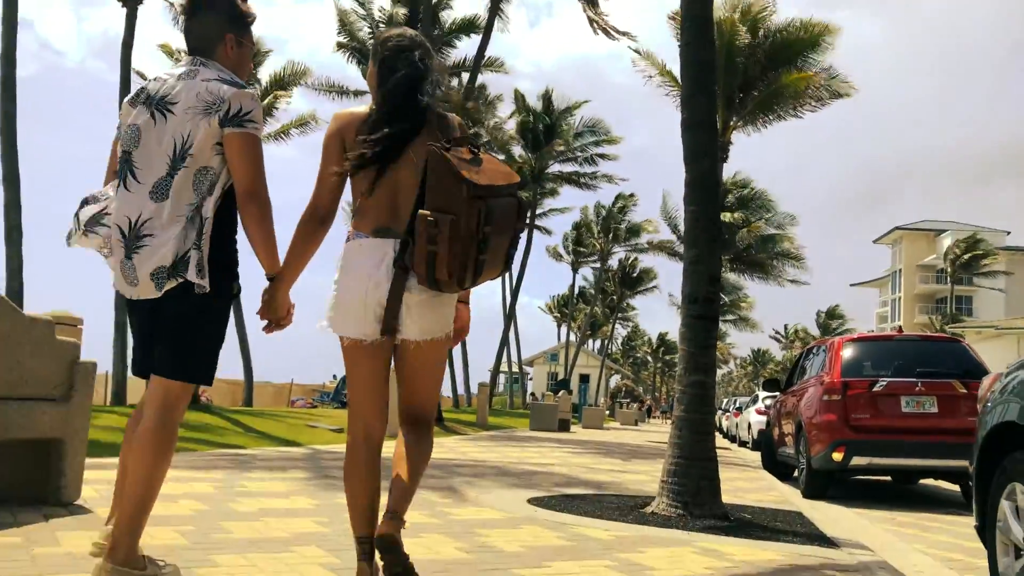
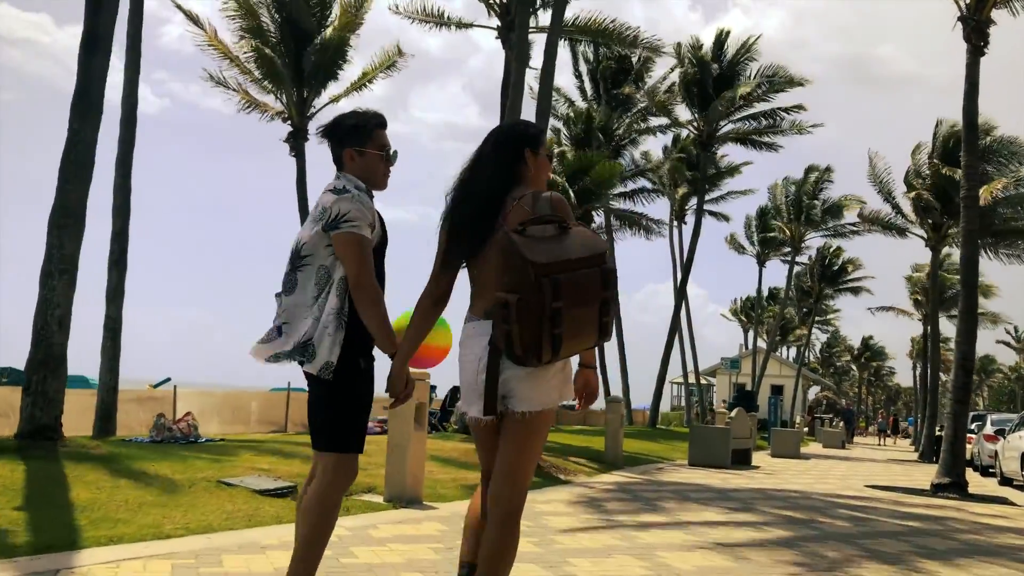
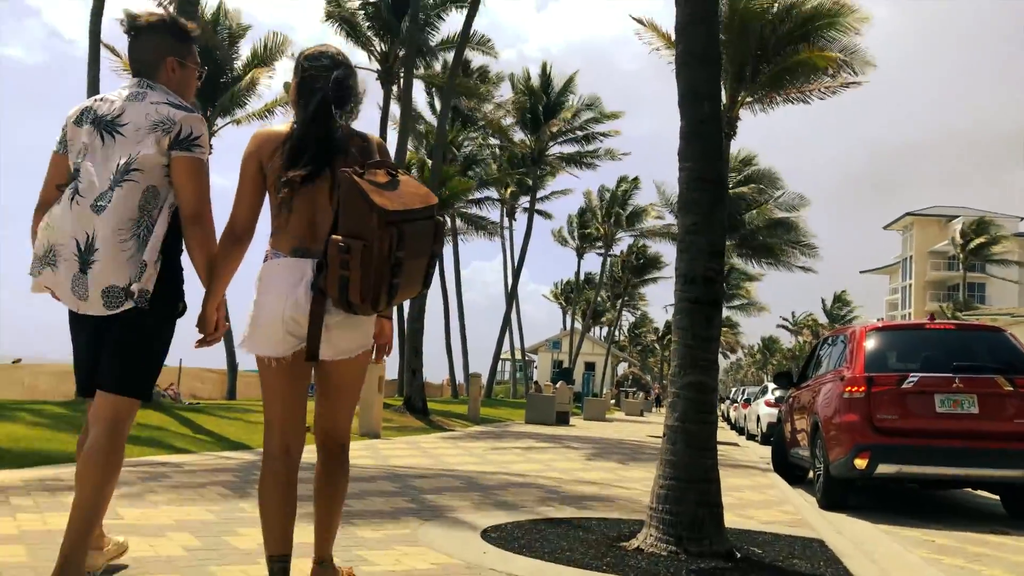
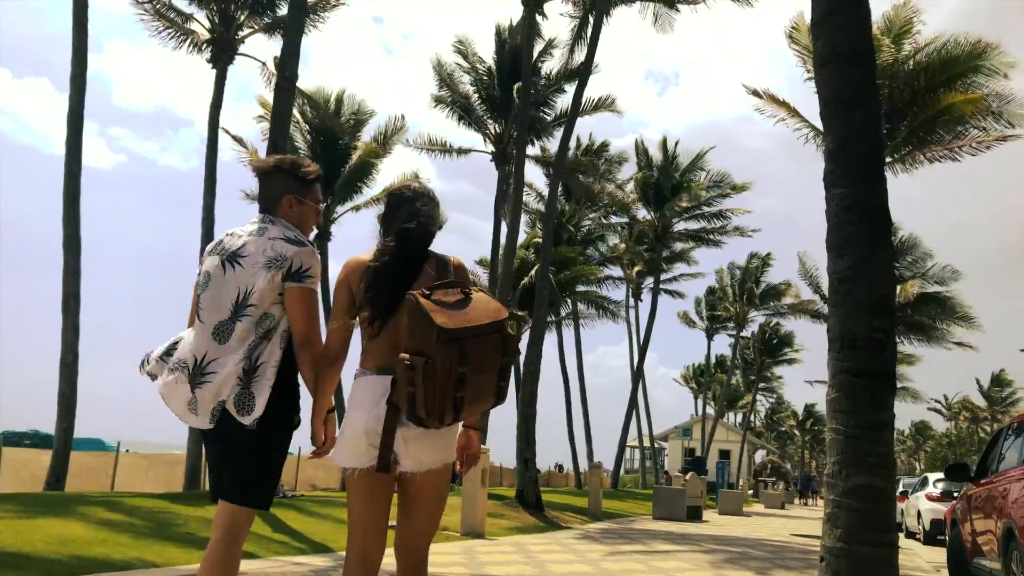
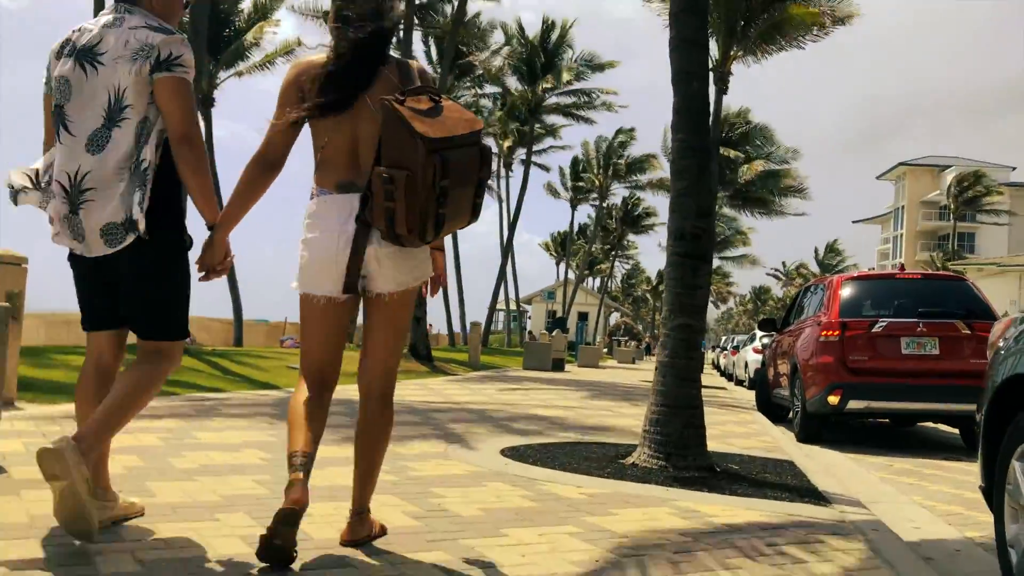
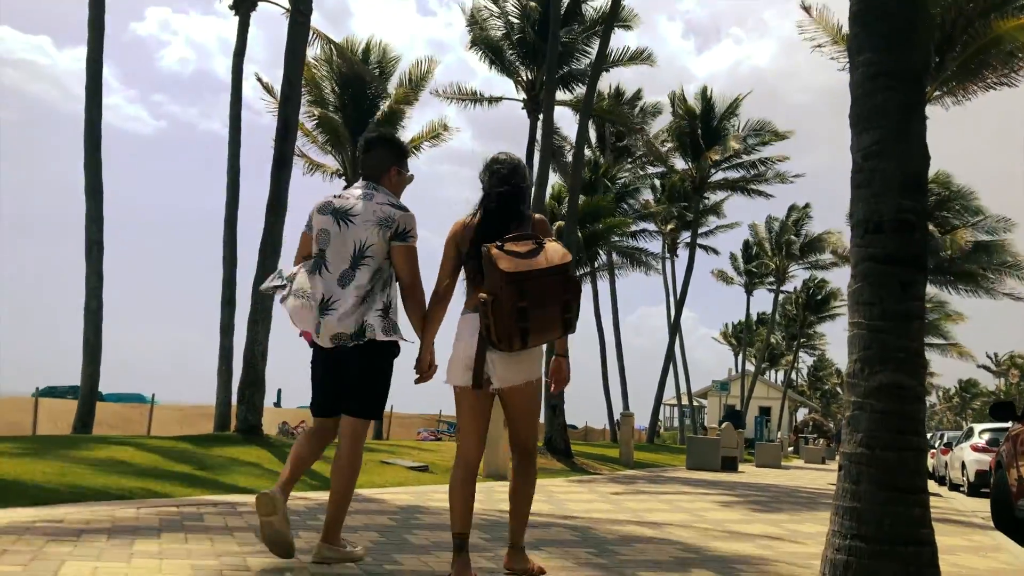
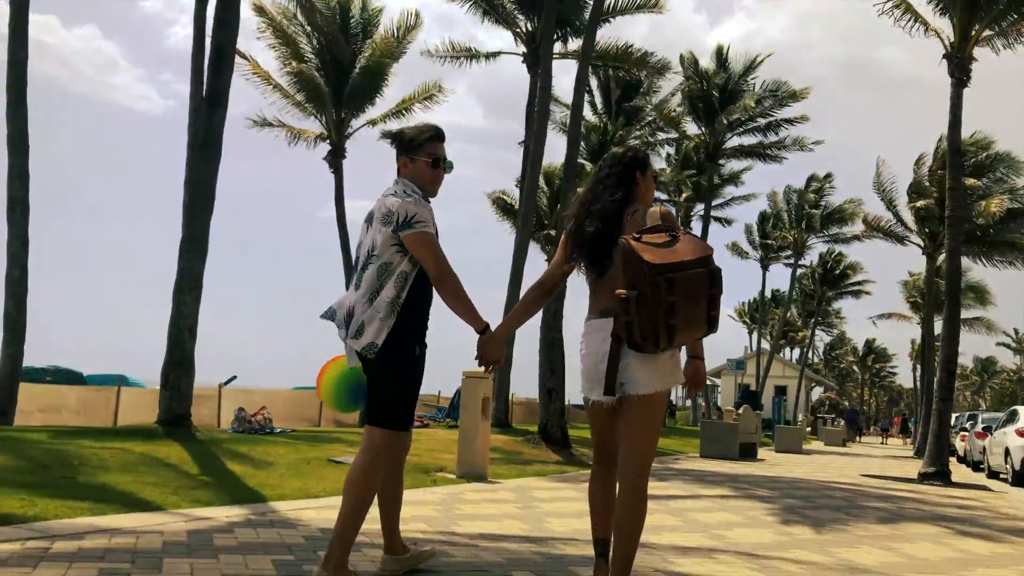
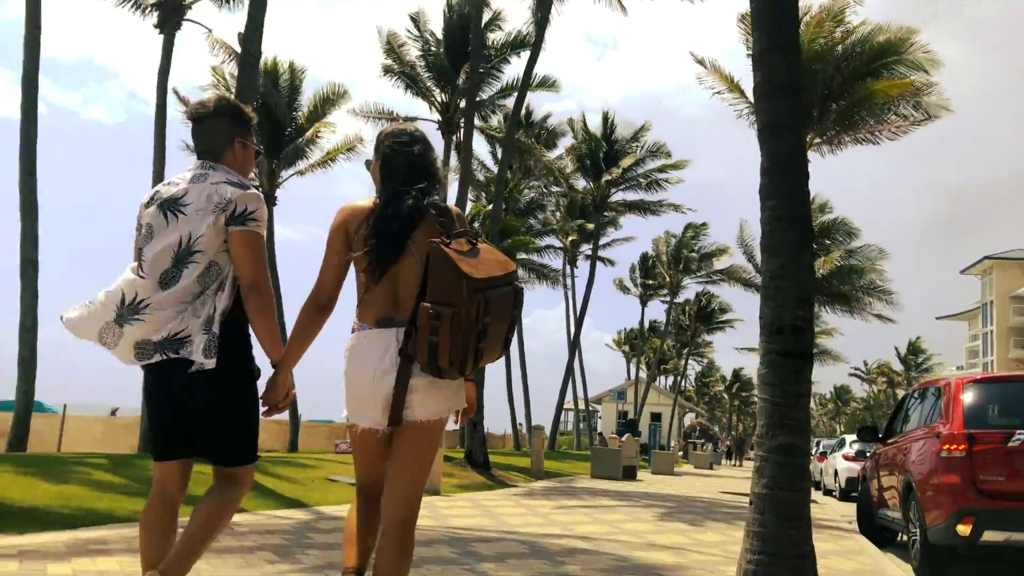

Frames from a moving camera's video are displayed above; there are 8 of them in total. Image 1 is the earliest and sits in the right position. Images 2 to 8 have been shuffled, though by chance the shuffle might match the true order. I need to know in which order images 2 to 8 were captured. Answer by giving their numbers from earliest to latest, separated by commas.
5, 3, 8, 4, 6, 7, 2
